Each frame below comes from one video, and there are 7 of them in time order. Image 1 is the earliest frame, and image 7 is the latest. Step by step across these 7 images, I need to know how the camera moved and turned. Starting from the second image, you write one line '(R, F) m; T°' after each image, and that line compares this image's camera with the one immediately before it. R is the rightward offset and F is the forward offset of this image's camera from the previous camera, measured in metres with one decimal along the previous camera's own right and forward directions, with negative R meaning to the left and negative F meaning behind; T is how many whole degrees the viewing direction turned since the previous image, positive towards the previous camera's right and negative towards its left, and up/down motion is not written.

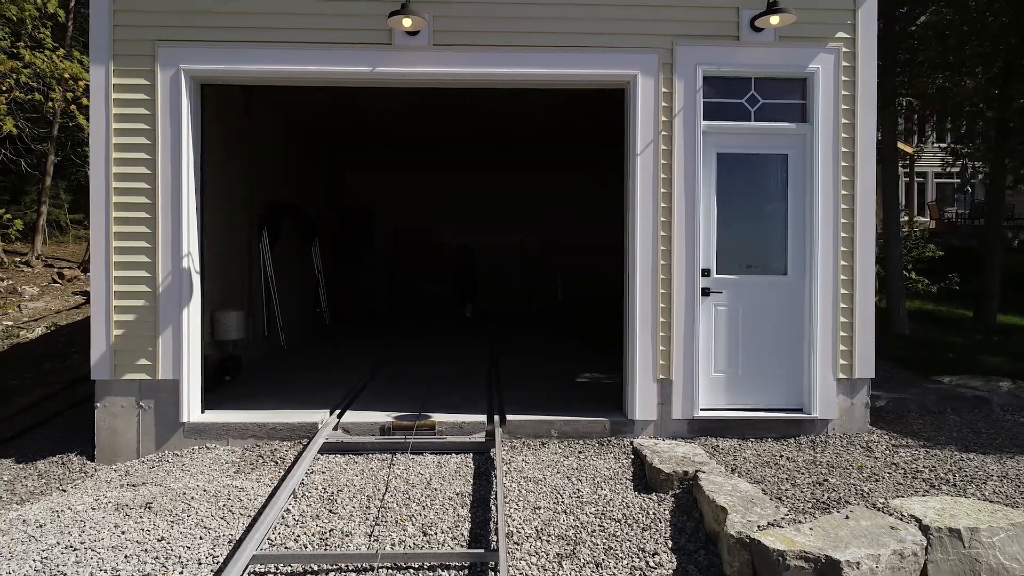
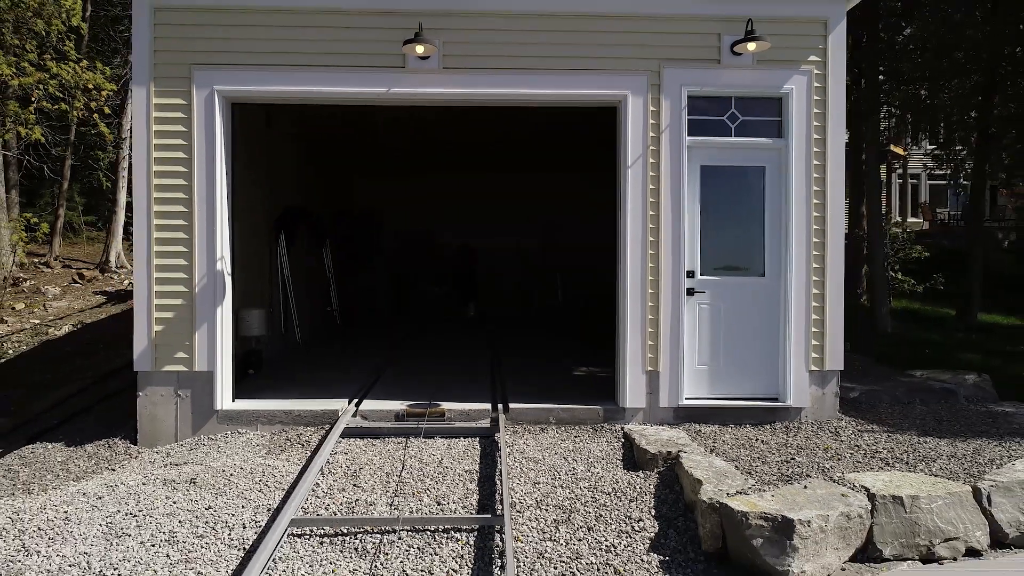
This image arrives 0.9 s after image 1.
(0.0, -0.5) m; 0°
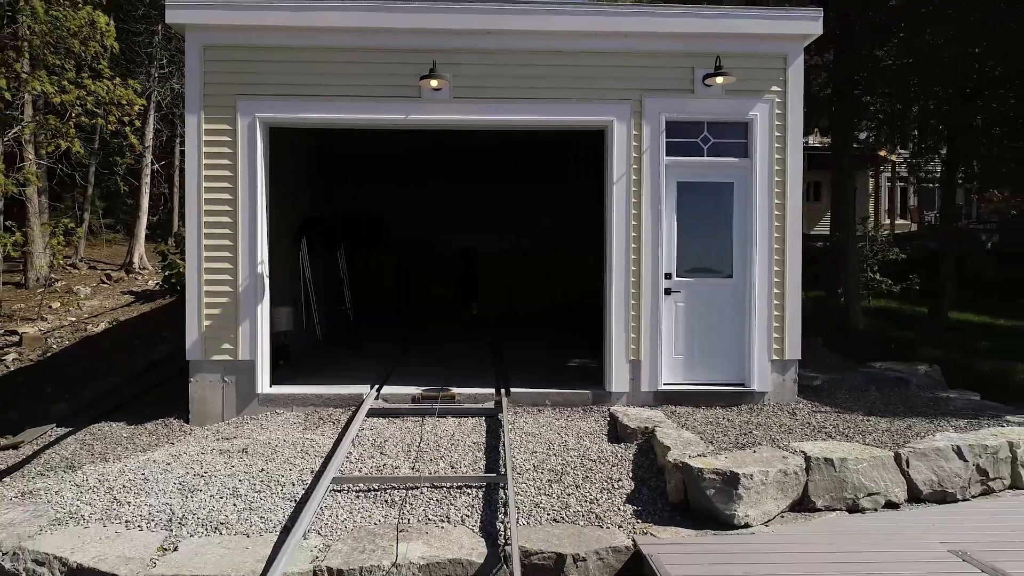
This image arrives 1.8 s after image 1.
(0.0, -0.8) m; 0°
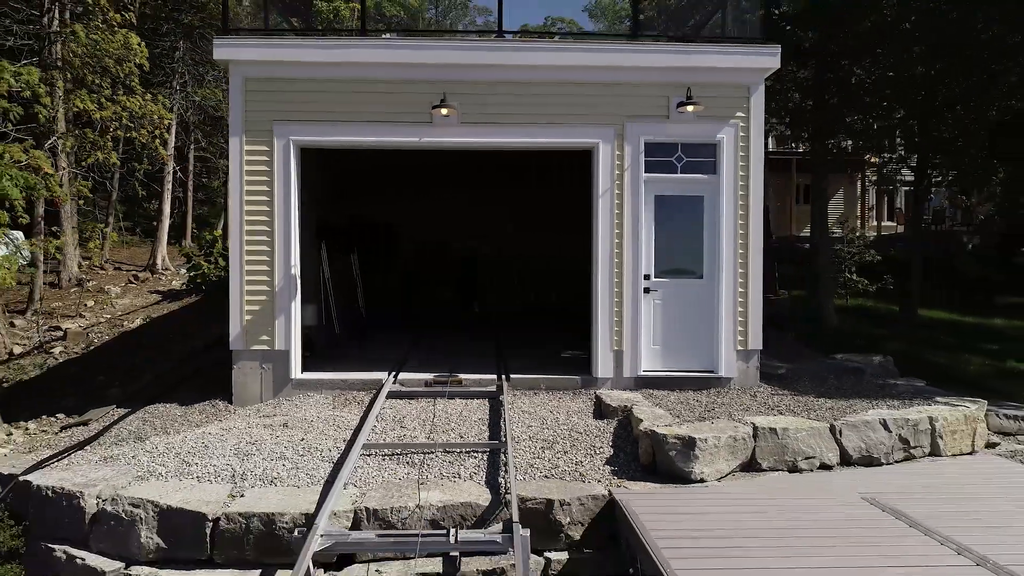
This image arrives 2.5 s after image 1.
(0.0, -0.9) m; 0°
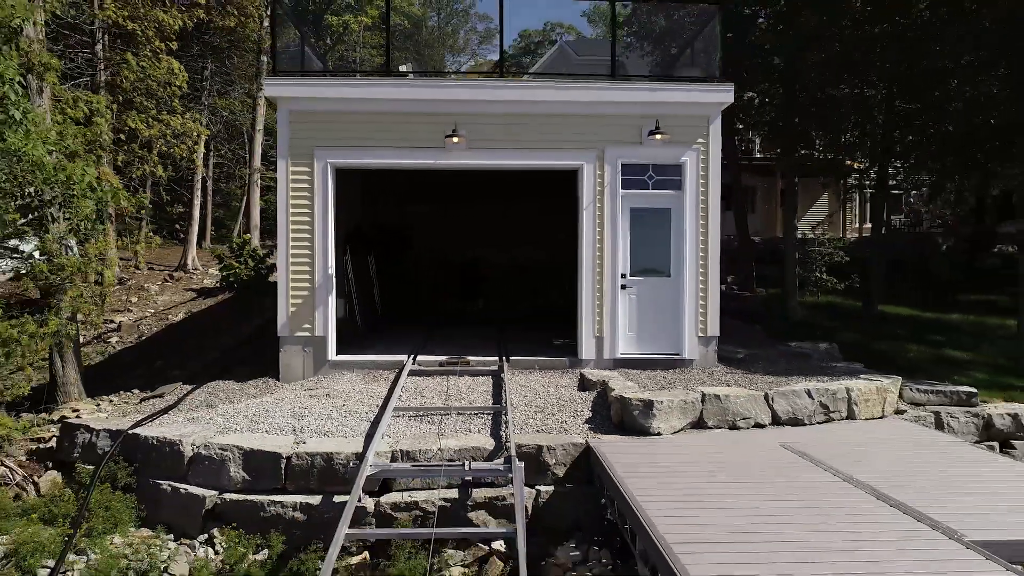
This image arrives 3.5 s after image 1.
(0.0, -1.4) m; 0°
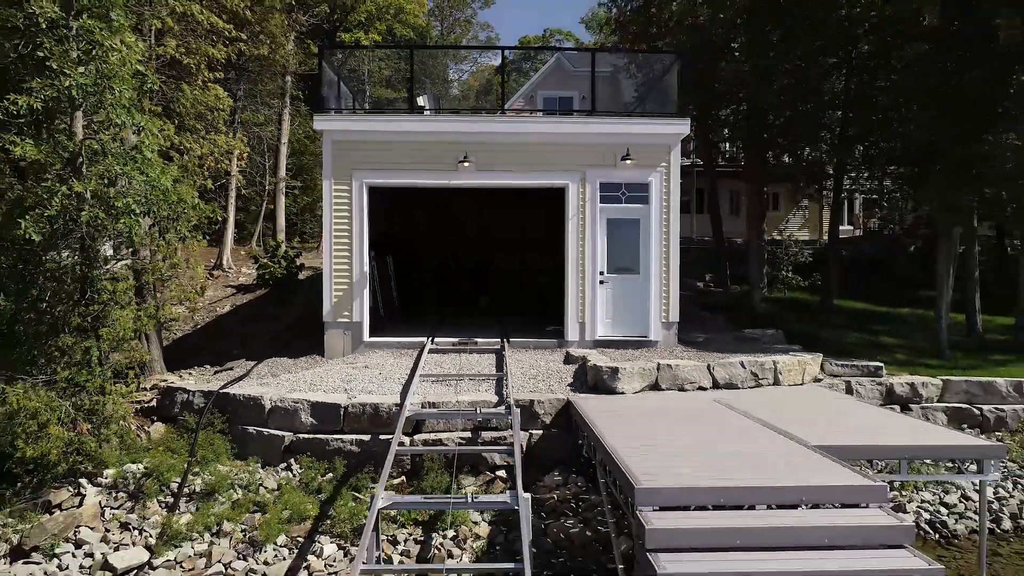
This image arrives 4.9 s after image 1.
(0.0, -2.0) m; 0°
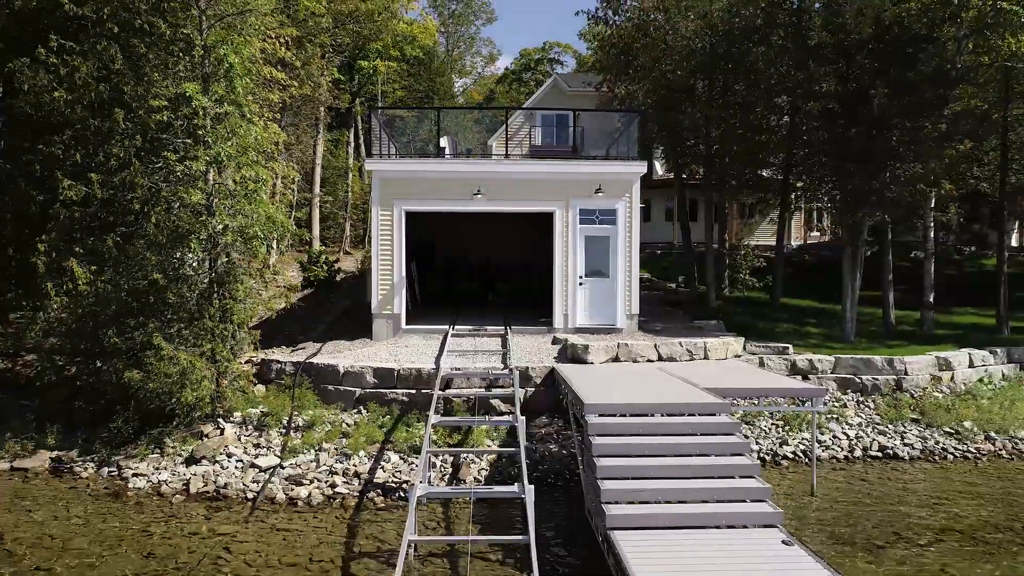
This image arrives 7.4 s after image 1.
(0.0, -3.5) m; 0°
